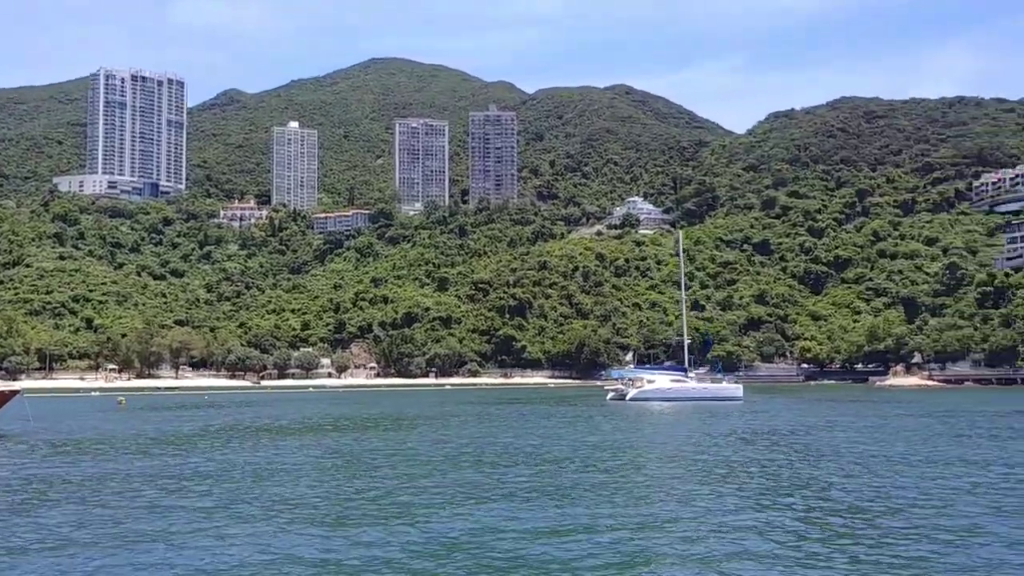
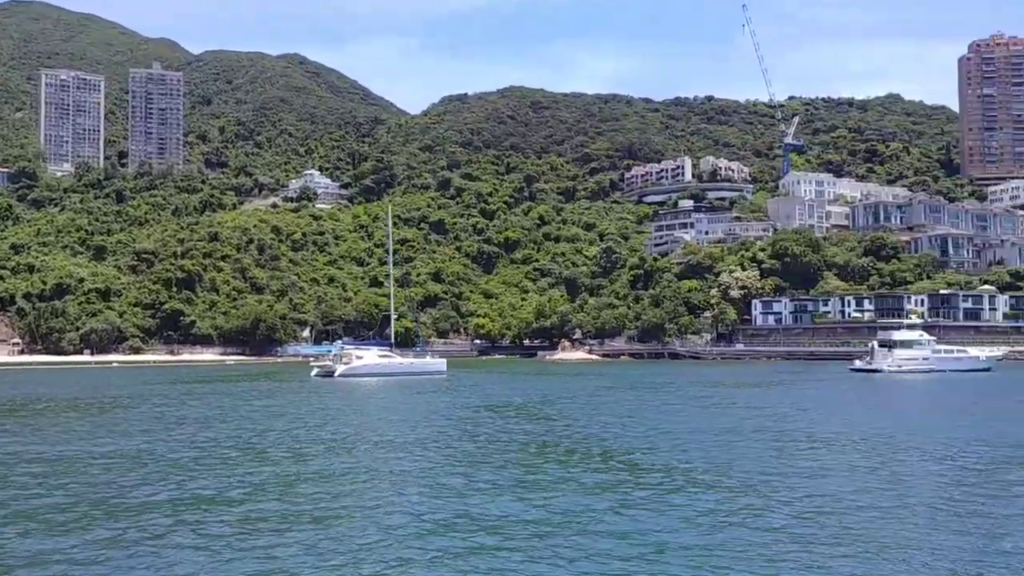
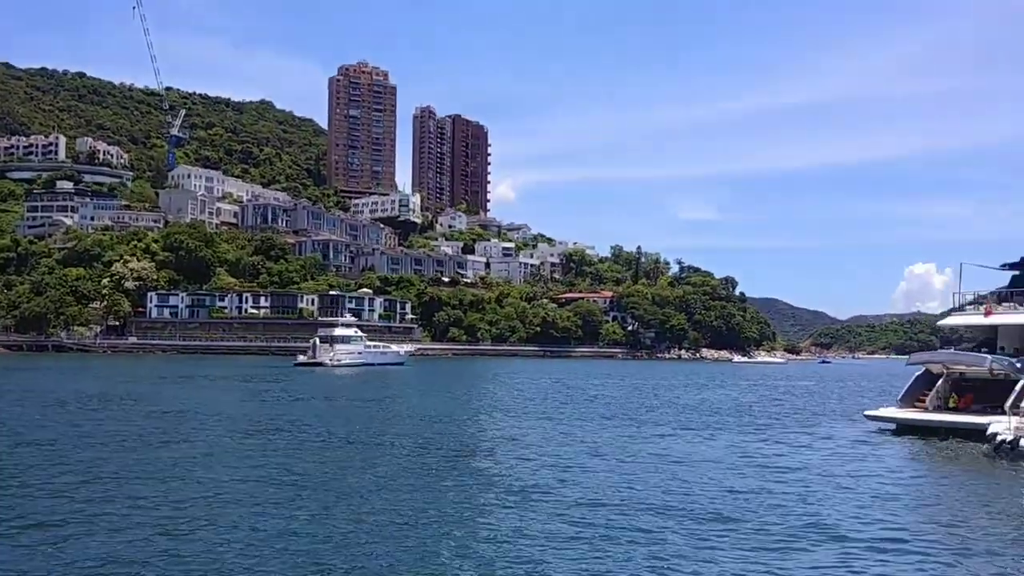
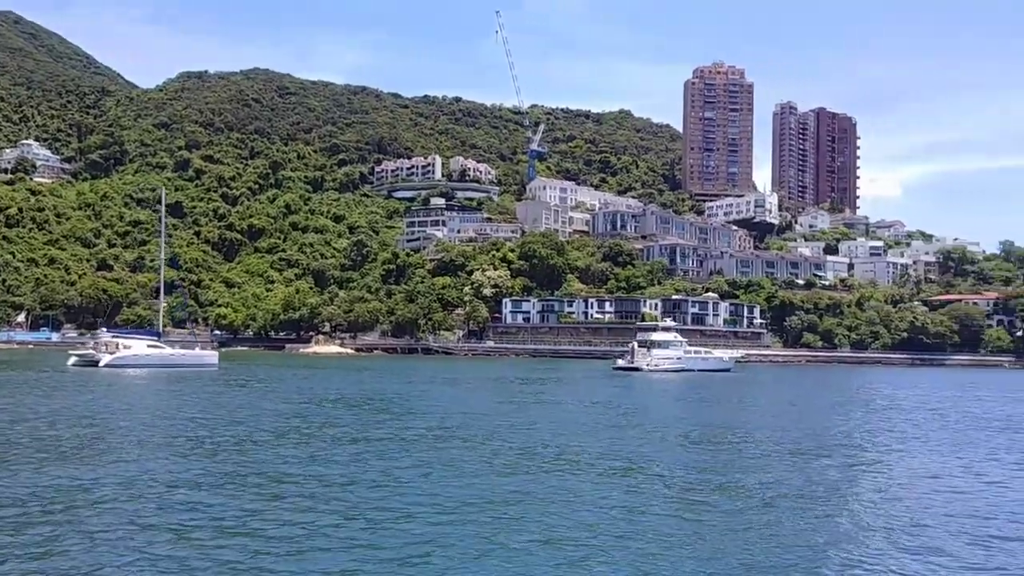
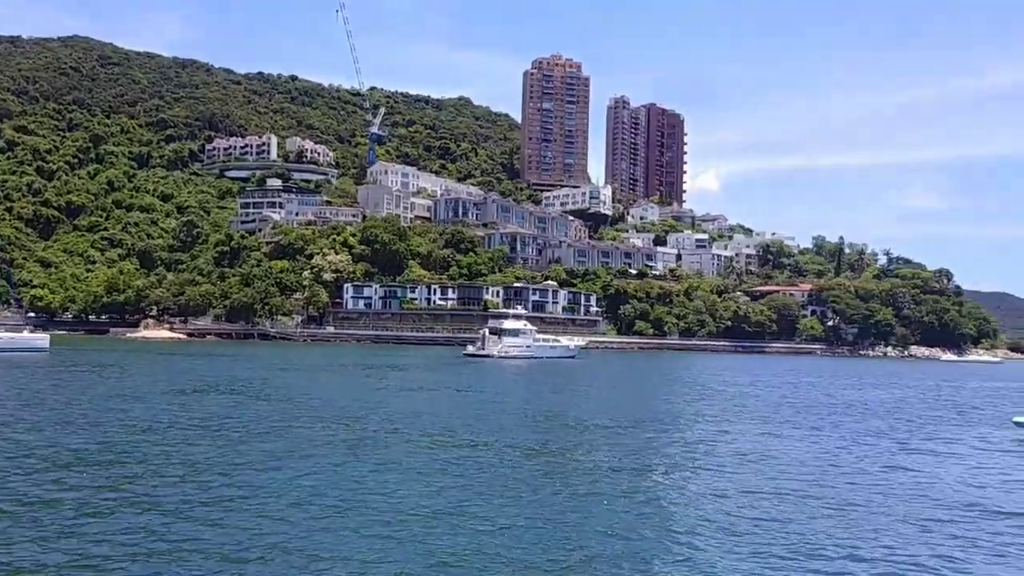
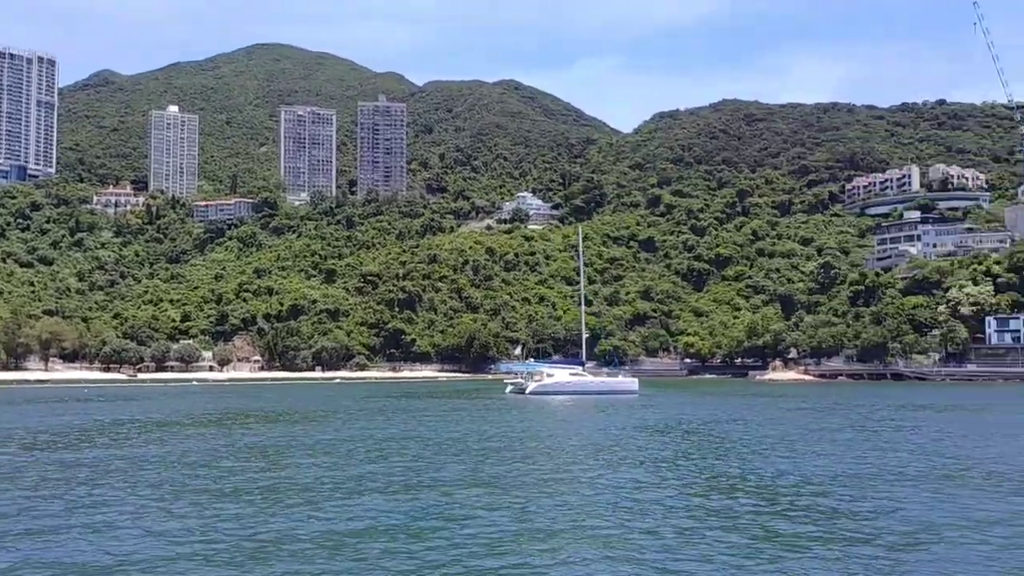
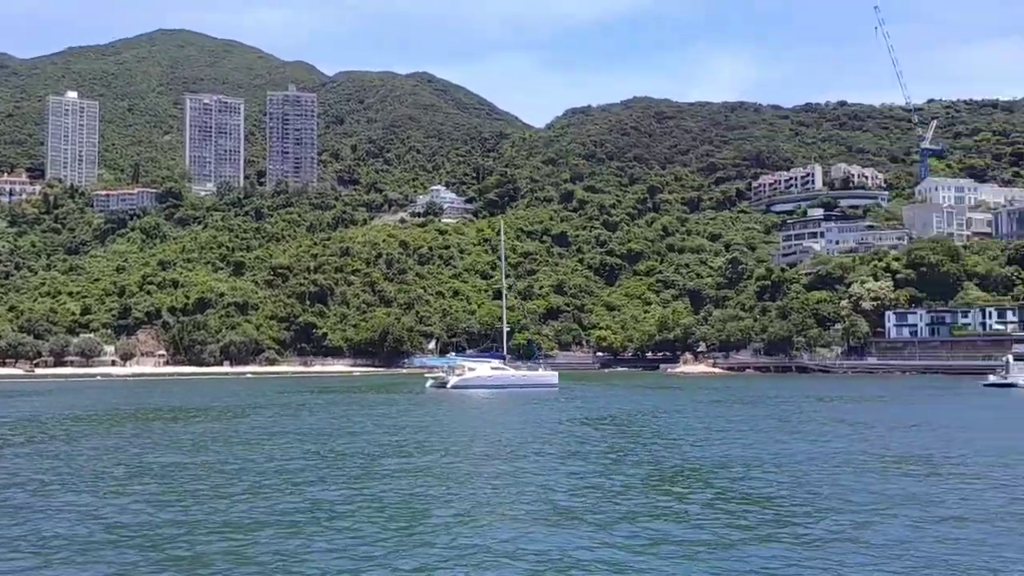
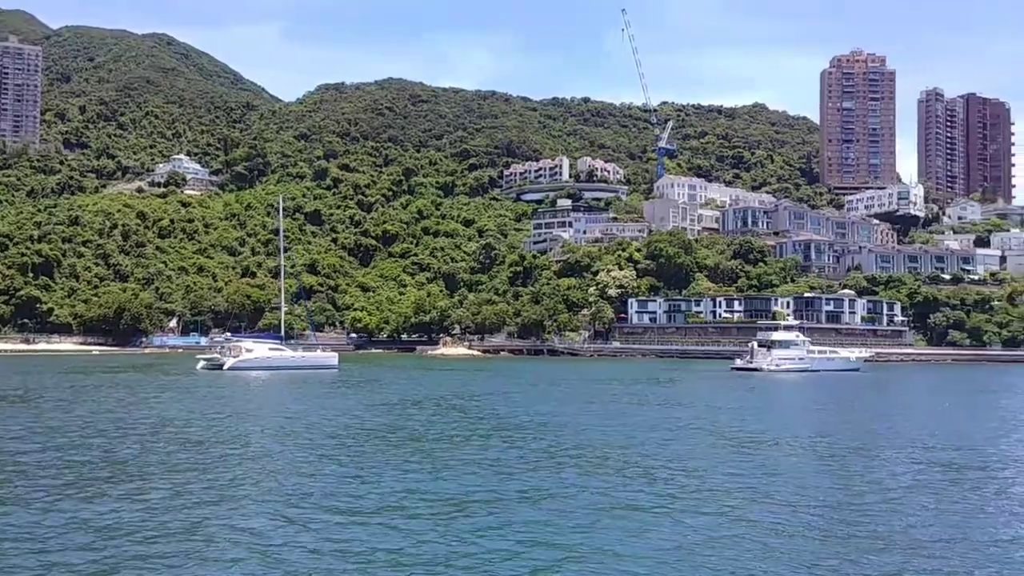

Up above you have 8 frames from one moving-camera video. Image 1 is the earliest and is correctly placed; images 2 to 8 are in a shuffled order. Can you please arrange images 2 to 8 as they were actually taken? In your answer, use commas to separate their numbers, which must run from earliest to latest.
6, 7, 2, 8, 4, 5, 3
